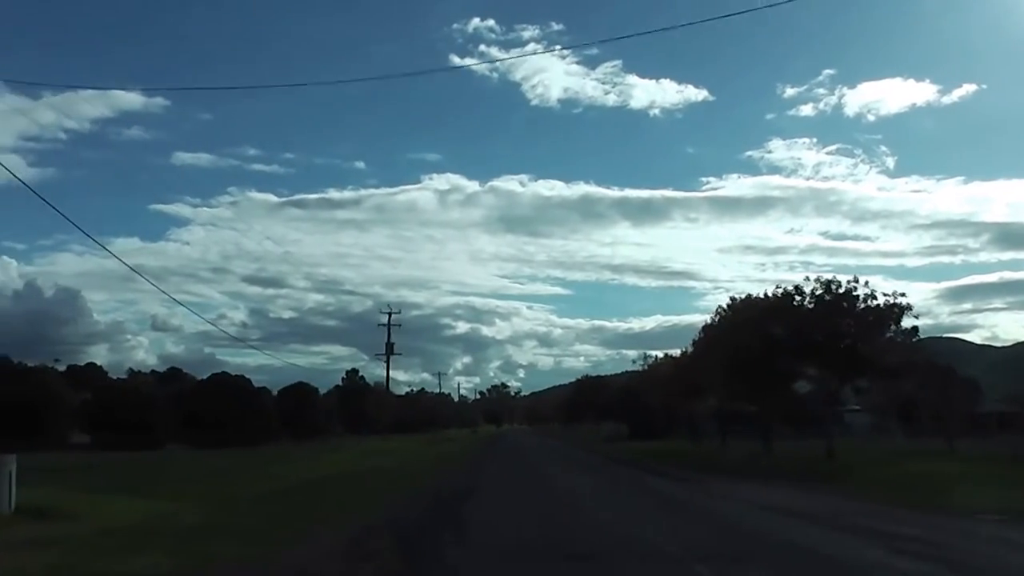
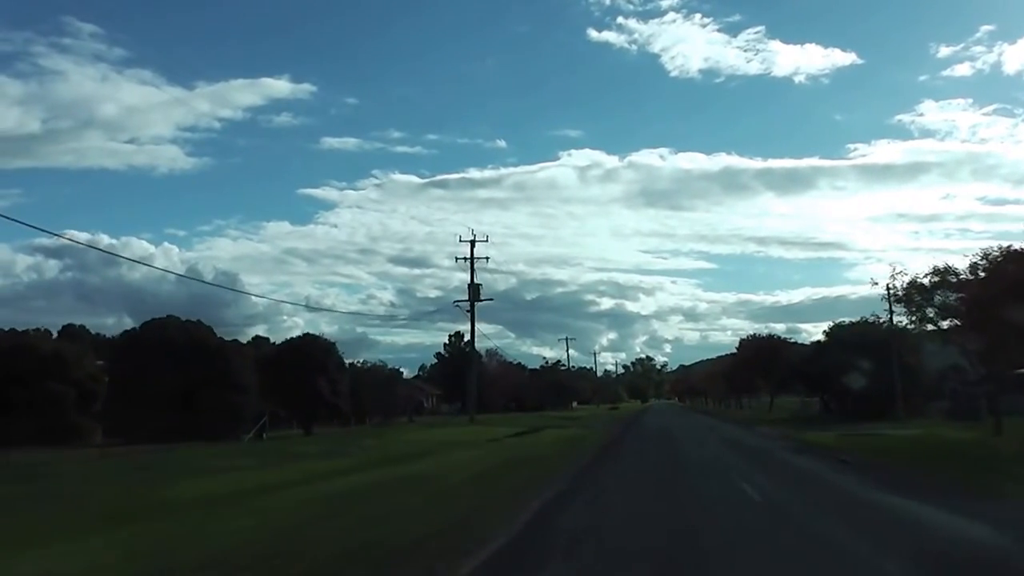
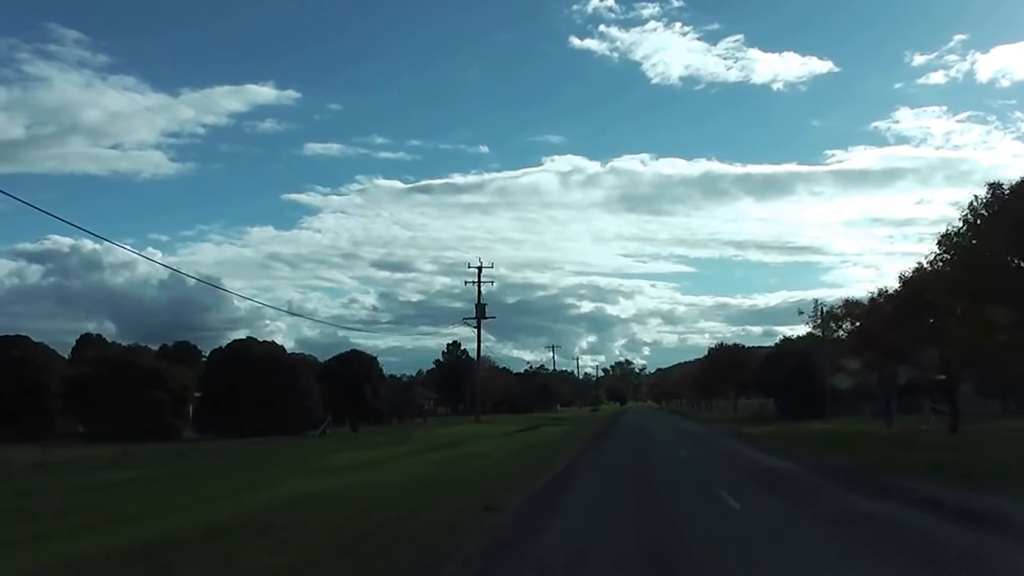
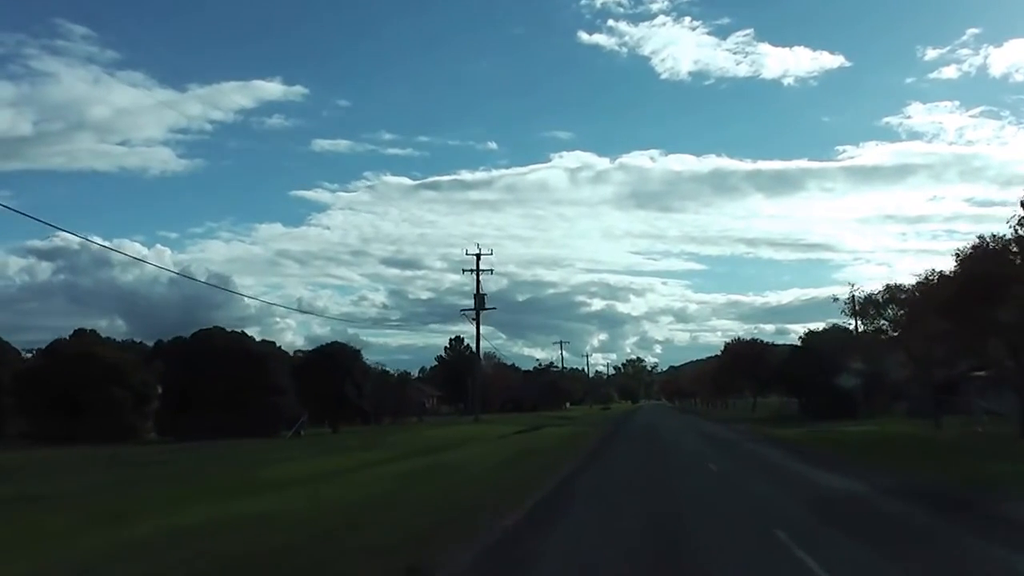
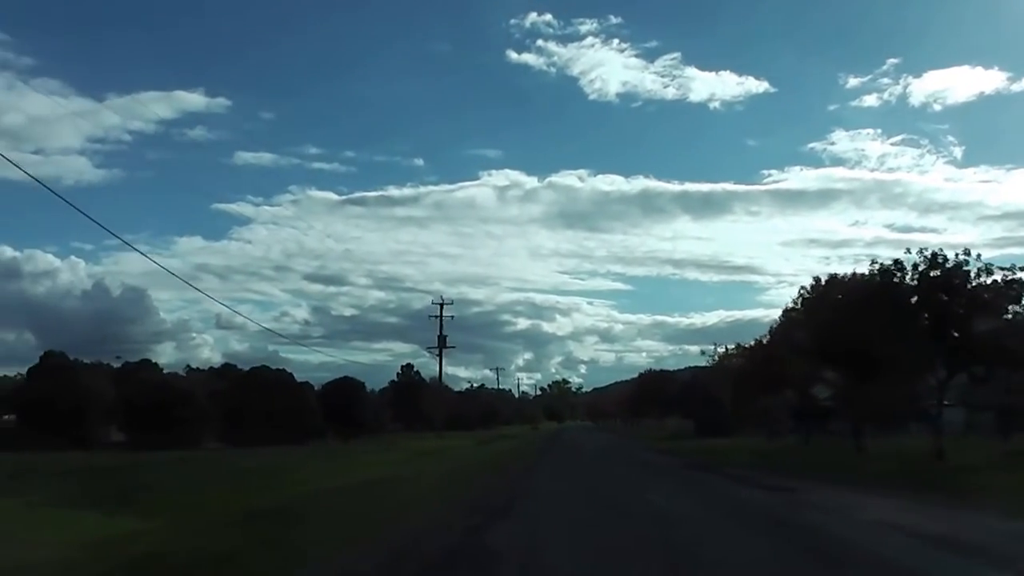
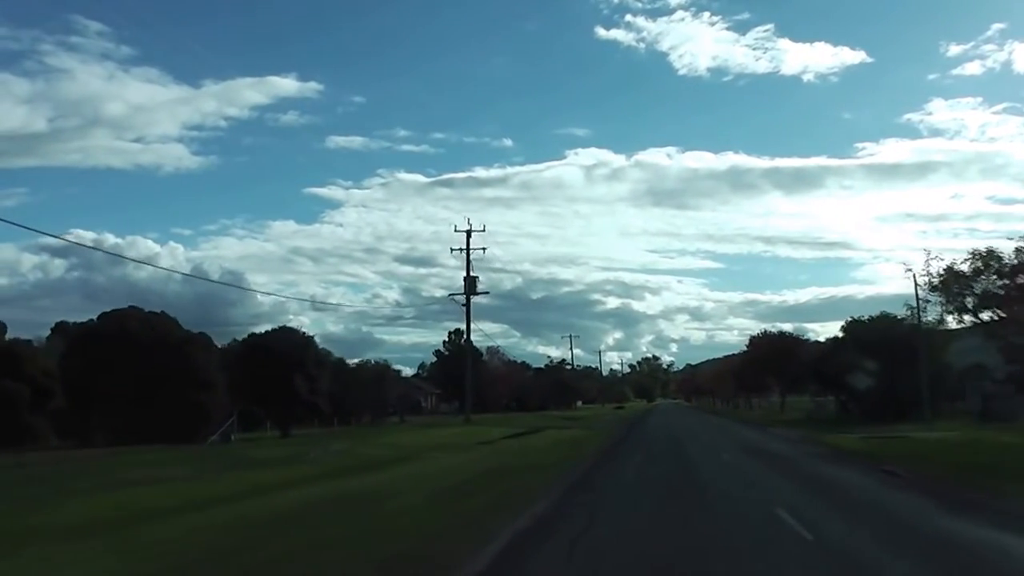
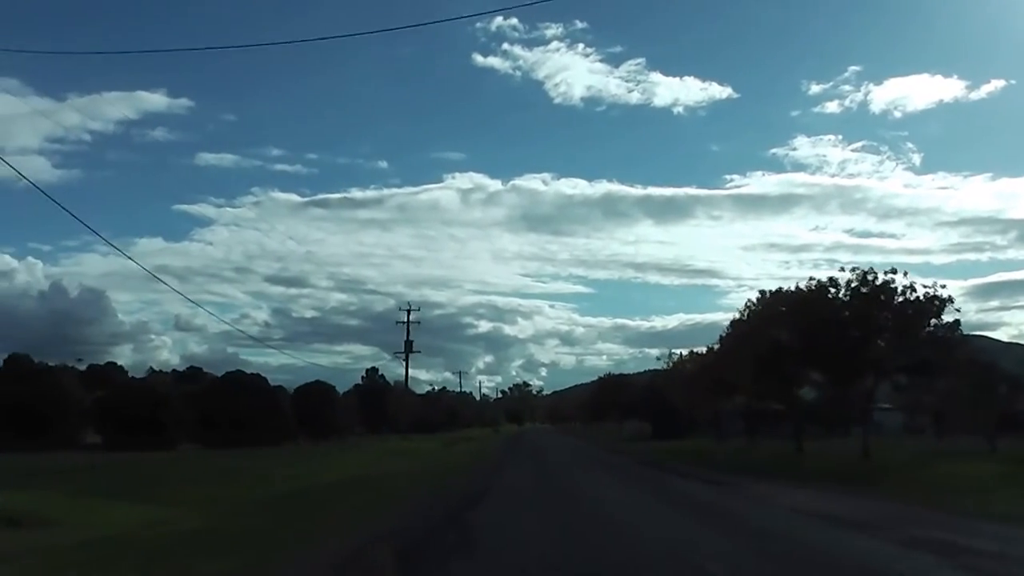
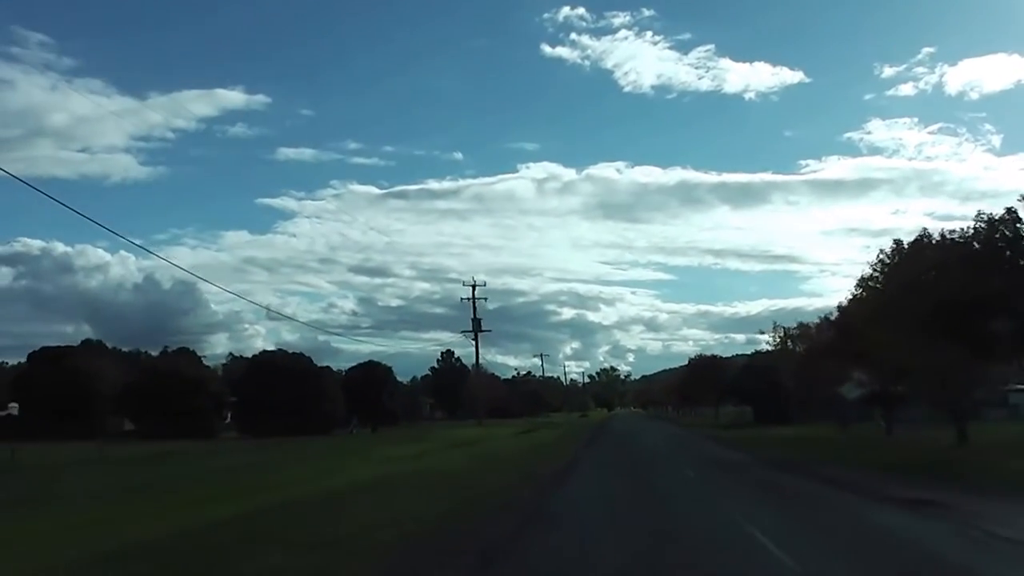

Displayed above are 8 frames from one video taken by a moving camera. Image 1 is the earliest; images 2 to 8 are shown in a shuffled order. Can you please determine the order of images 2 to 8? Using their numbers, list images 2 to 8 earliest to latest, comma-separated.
7, 5, 8, 3, 4, 2, 6
